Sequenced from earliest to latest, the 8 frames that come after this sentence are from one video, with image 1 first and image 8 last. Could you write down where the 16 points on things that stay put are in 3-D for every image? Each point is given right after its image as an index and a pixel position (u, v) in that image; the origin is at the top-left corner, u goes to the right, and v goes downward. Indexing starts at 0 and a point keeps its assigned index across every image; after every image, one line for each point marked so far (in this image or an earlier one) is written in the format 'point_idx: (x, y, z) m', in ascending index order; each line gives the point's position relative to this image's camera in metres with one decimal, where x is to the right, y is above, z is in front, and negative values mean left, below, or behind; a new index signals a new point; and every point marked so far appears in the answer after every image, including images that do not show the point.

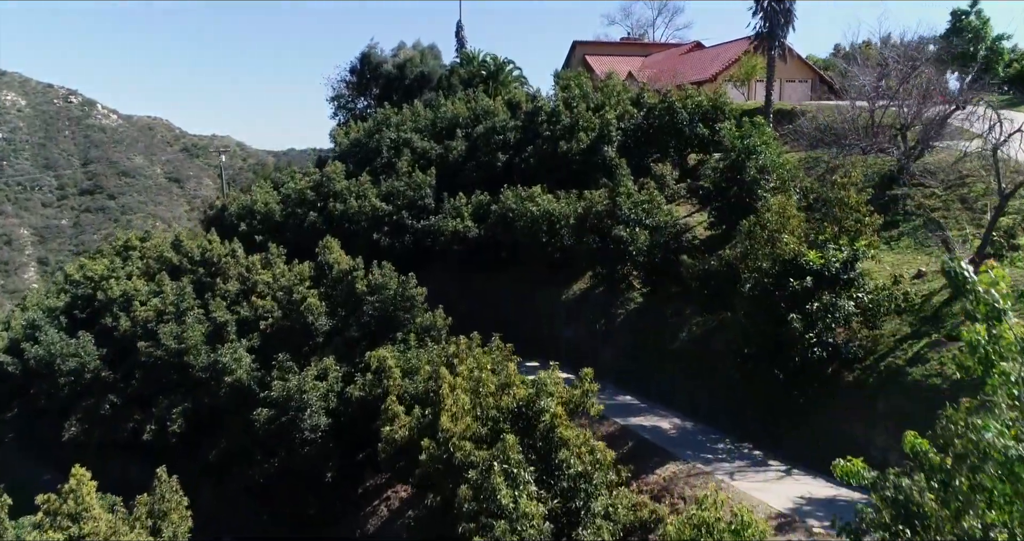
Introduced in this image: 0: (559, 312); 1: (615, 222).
0: (+1.3, -1.2, +19.9) m
1: (+2.6, +1.1, +17.4) m
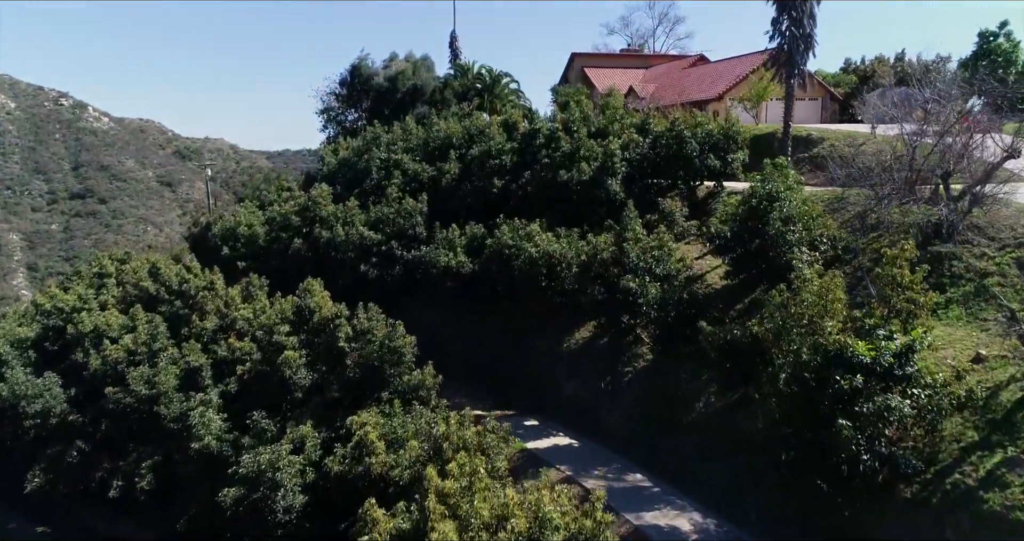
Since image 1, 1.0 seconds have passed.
0: (+1.2, -2.4, +18.3) m
1: (+2.5, -0.1, +15.8) m
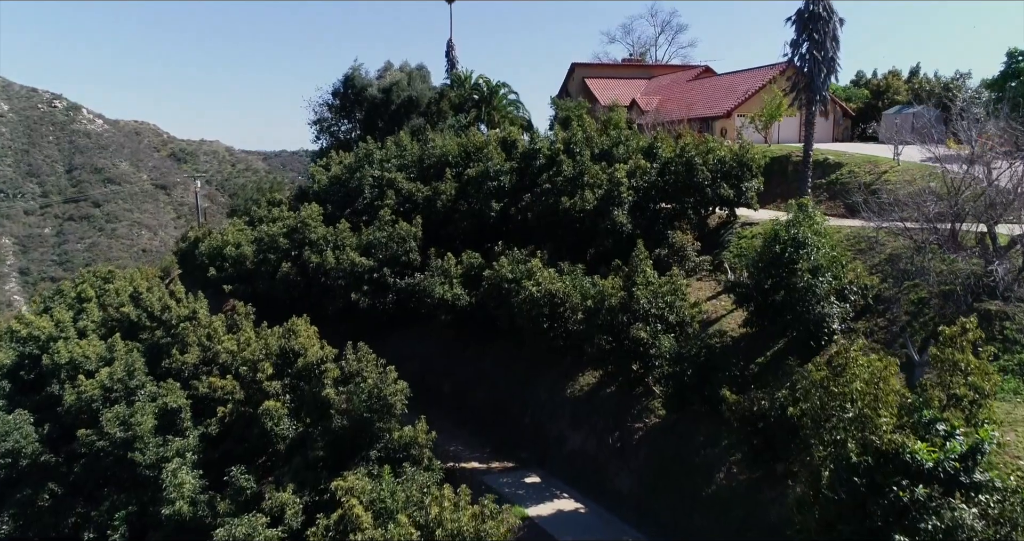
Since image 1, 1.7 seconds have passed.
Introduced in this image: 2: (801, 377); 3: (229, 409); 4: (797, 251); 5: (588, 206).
0: (+1.2, -3.4, +17.0) m
1: (+2.5, -1.0, +14.5) m
2: (+4.3, -1.6, +10.5) m
3: (-7.9, -3.9, +19.6) m
4: (+5.3, +0.4, +13.0) m
5: (+2.1, +1.8, +19.3) m
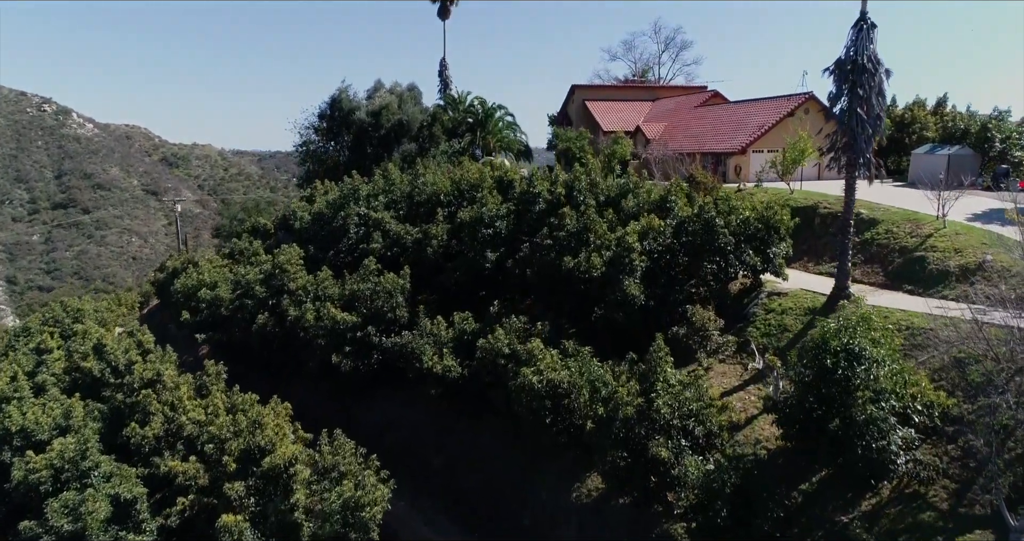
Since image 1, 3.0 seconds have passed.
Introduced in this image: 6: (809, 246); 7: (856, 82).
0: (+1.2, -5.2, +14.8) m
1: (+2.5, -2.9, +12.3) m
2: (+4.3, -3.4, +8.3) m
3: (-8.0, -5.7, +17.4) m
4: (+5.3, -1.5, +10.9) m
5: (+2.0, 0.0, +17.1) m
6: (+8.2, +0.7, +19.5) m
7: (+7.0, +3.9, +14.3) m
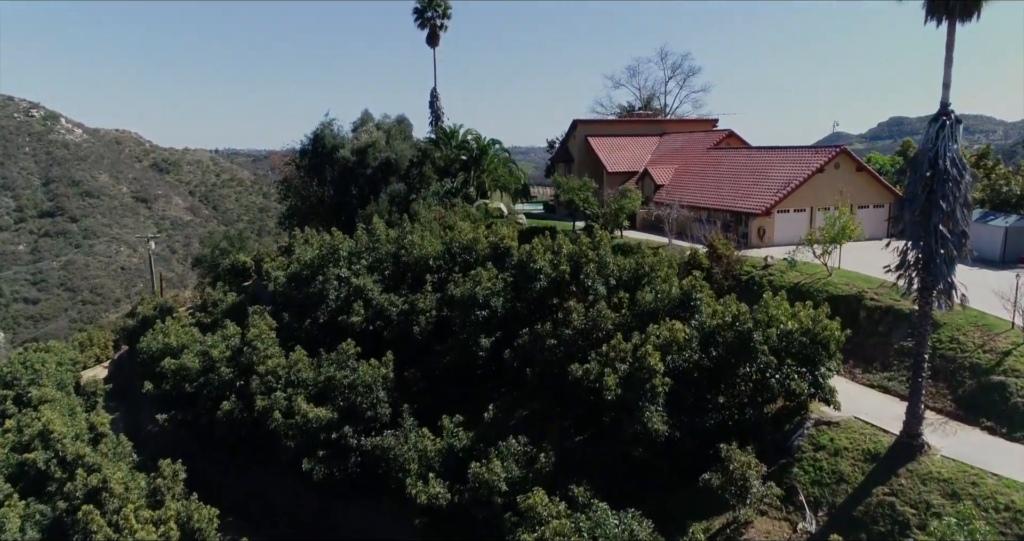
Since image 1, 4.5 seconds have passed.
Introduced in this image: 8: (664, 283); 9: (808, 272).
0: (+1.1, -7.7, +12.1) m
1: (+2.4, -5.4, +9.6) m
2: (+4.3, -5.9, +5.6) m
3: (-8.0, -8.2, +14.6) m
4: (+5.3, -4.0, +8.1) m
5: (+2.0, -2.5, +14.3) m
6: (+8.2, -1.8, +16.8) m
7: (+7.0, +1.3, +11.5) m
8: (+3.9, -0.3, +17.7) m
9: (+8.2, -0.1, +19.5) m
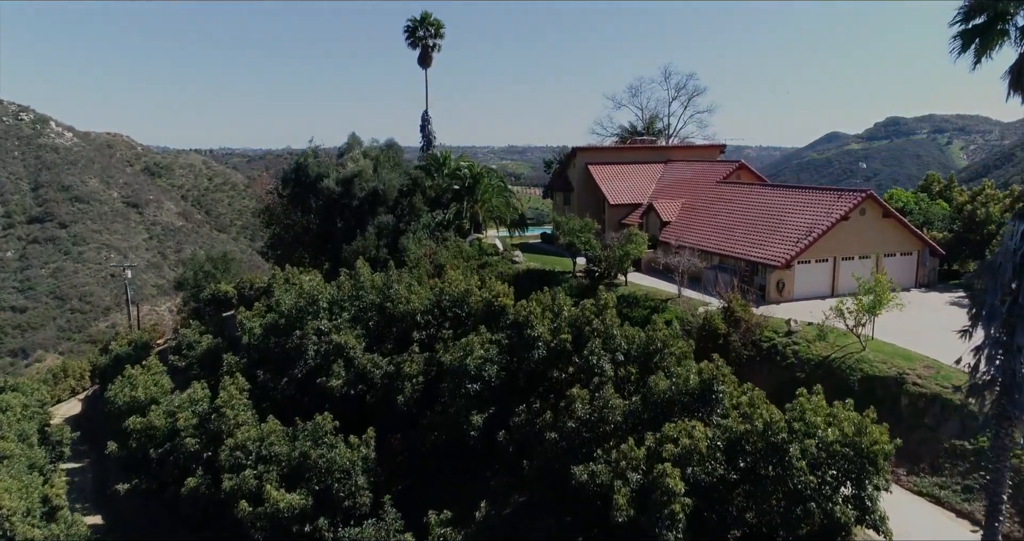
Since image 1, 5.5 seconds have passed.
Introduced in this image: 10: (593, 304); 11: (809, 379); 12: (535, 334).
0: (+1.1, -9.5, +10.0) m
1: (+2.4, -7.1, +7.6) m
2: (+4.2, -7.7, +3.5) m
3: (-8.1, -10.0, +12.5) m
4: (+5.2, -5.7, +6.1) m
5: (+1.9, -4.3, +12.3) m
6: (+8.1, -3.5, +14.8) m
7: (+6.9, -0.4, +9.5) m
8: (+3.7, -2.0, +15.6) m
9: (+8.1, -1.8, +17.5) m
10: (+2.2, -0.9, +18.8) m
11: (+7.2, -2.6, +16.9) m
12: (+0.6, -1.6, +18.0) m
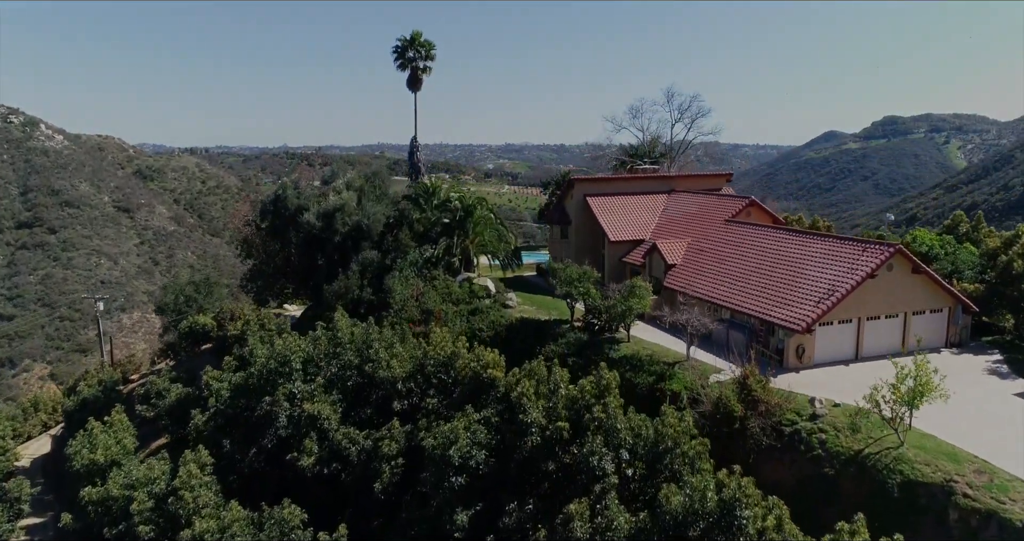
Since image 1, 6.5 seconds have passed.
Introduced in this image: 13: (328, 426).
0: (+0.9, -11.2, +8.0) m
1: (+2.2, -8.9, +5.5) m
2: (+4.1, -9.5, +1.5) m
3: (-8.3, -11.8, +10.4) m
4: (+5.0, -7.5, +4.0) m
5: (+1.7, -6.1, +10.2) m
6: (+7.9, -5.3, +12.8) m
7: (+6.7, -2.2, +7.4) m
8: (+3.5, -3.8, +13.6) m
9: (+7.9, -3.6, +15.4) m
10: (+1.9, -2.6, +16.8) m
11: (+6.9, -4.4, +14.9) m
12: (+0.4, -3.4, +16.0) m
13: (-5.1, -4.3, +19.3) m
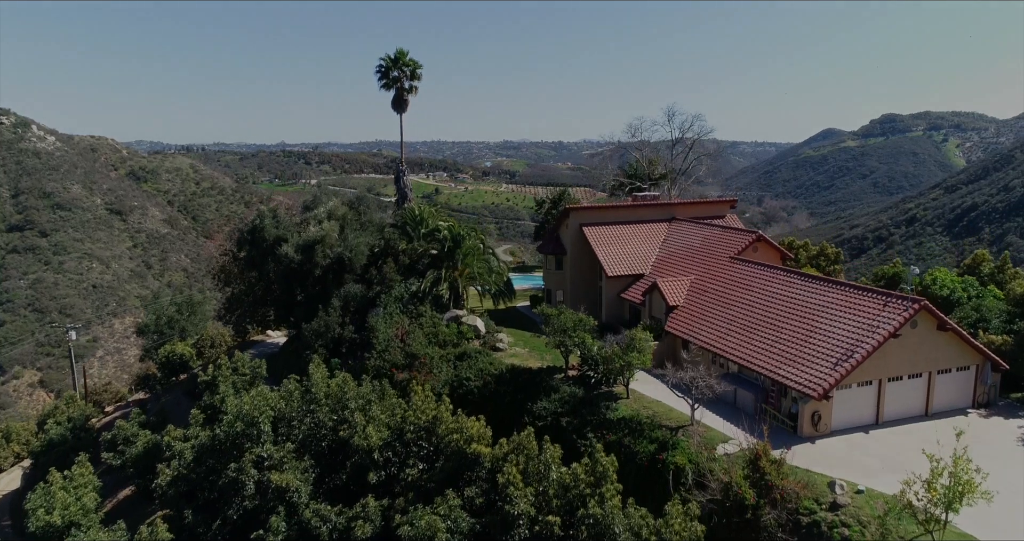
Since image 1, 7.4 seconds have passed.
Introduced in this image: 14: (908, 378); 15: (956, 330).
0: (+0.6, -12.8, +6.2) m
1: (+1.9, -10.5, +3.8) m
2: (+3.8, -11.0, -0.2) m
3: (-8.6, -13.3, +8.7) m
4: (+4.7, -9.1, +2.3) m
5: (+1.4, -7.6, +8.5) m
6: (+7.6, -6.8, +11.0) m
7: (+6.4, -3.7, +5.7) m
8: (+3.2, -5.3, +11.8) m
9: (+7.6, -5.1, +13.7) m
10: (+1.6, -4.1, +15.0) m
11: (+6.6, -5.9, +13.2) m
12: (+0.1, -4.9, +14.2) m
13: (-5.4, -5.8, +17.5) m
14: (+10.4, -2.8, +18.4) m
15: (+11.5, -1.6, +18.2) m
